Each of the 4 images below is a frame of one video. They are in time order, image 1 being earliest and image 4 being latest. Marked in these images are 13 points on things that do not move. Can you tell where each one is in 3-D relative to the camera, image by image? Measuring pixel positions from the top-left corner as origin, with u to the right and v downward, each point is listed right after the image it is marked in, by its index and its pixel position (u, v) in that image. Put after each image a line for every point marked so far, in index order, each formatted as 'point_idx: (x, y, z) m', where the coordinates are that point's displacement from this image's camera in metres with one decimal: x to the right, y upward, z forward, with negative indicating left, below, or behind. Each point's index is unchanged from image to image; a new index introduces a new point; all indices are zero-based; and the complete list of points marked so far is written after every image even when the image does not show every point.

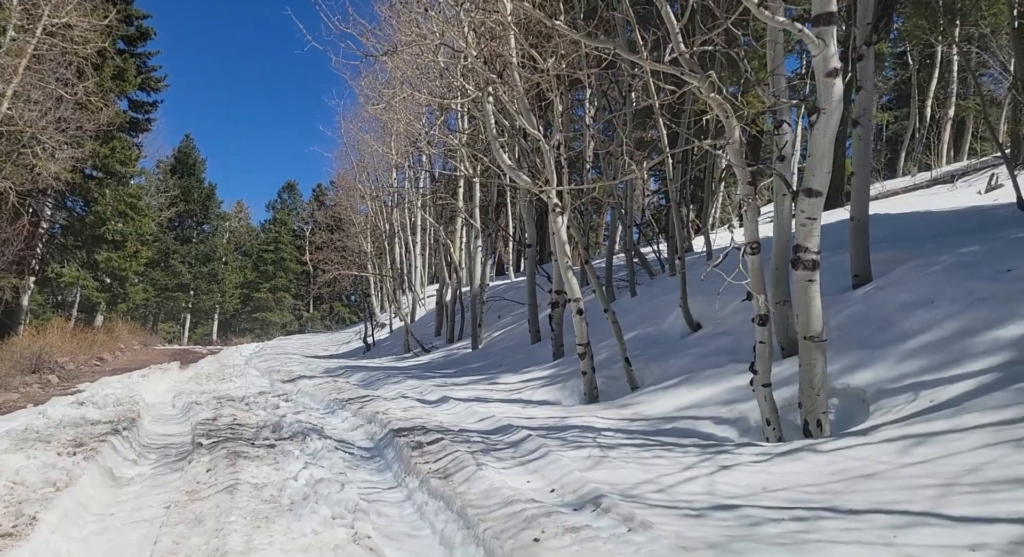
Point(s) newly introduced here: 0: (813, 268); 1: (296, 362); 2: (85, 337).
0: (+1.9, +0.1, +3.9) m
1: (-5.2, -2.0, +15.1) m
2: (-13.4, -1.8, +19.5) m
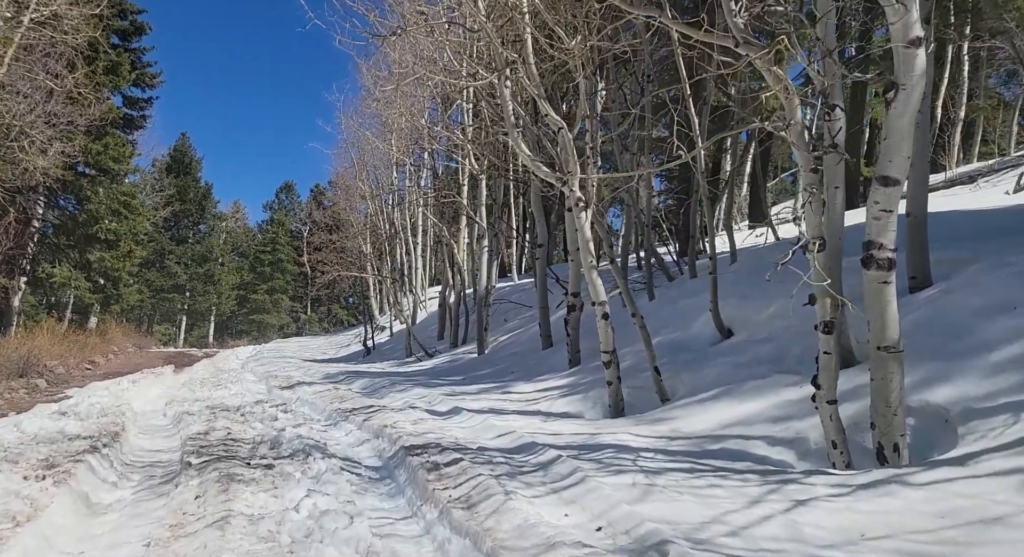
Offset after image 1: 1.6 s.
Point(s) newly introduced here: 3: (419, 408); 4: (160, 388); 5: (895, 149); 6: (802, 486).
0: (+2.1, +0.1, +3.4) m
1: (-5.1, -2.0, +14.6) m
2: (-13.3, -1.8, +18.9) m
3: (-1.0, -1.4, +6.7) m
4: (-6.5, -2.0, +11.5) m
5: (+2.1, +0.7, +3.4) m
6: (+1.5, -1.0, +3.1) m
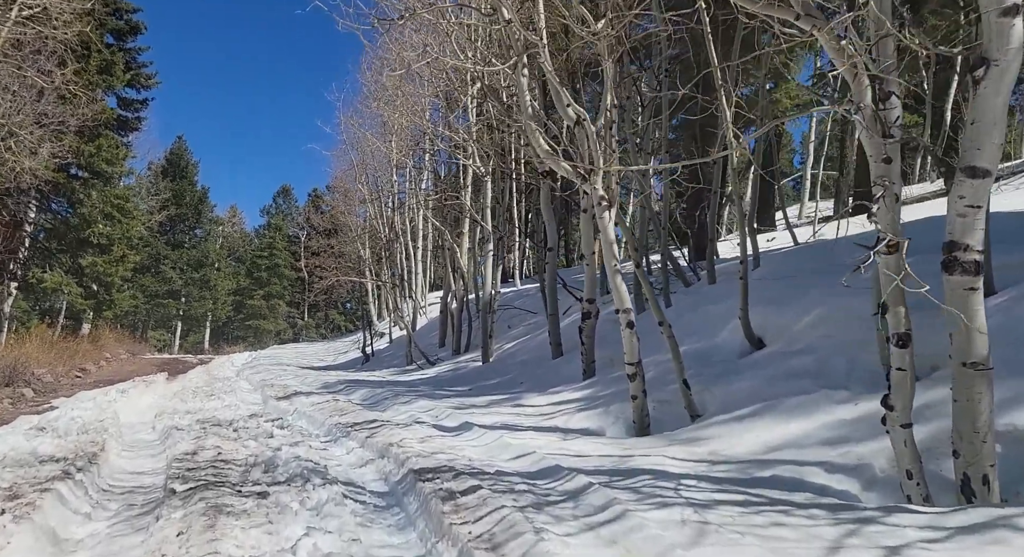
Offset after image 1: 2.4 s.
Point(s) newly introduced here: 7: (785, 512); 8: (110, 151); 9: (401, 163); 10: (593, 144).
0: (+2.2, 0.0, +3.0) m
1: (-5.0, -2.2, +14.1) m
2: (-13.2, -2.0, +18.4) m
3: (-0.9, -1.4, +6.2) m
4: (-6.4, -2.1, +11.0) m
5: (+2.2, +0.7, +2.9) m
6: (+1.6, -1.1, +2.7) m
7: (+1.3, -1.1, +3.0) m
8: (-12.6, +4.0, +19.5) m
9: (-2.8, +2.9, +15.9) m
10: (+0.7, +1.1, +5.4) m
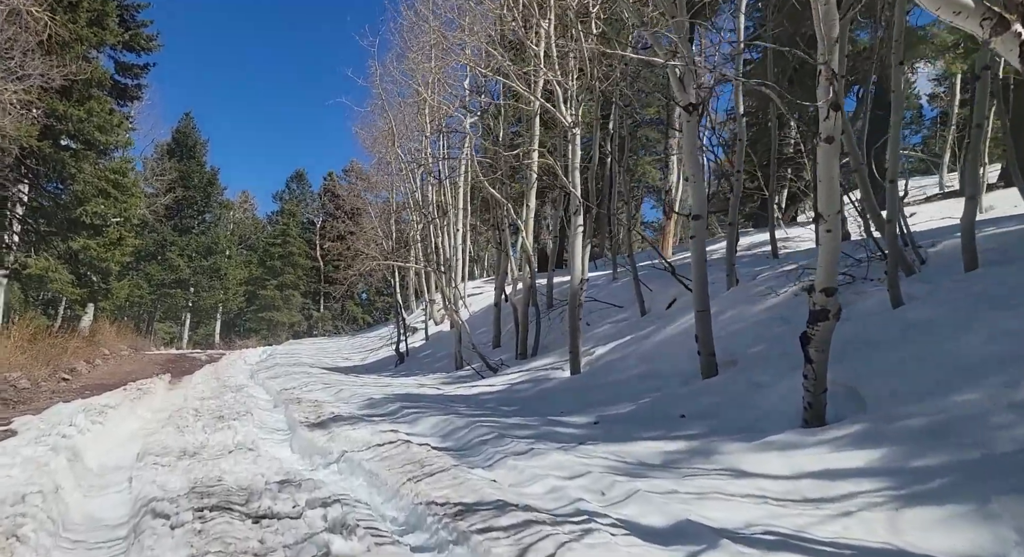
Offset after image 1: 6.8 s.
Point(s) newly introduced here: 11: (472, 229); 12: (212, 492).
0: (+3.5, +0.1, +0.1) m
1: (-3.5, -1.9, +11.3) m
2: (-11.6, -1.6, +15.8) m
3: (+0.5, -1.3, +3.4) m
4: (-4.9, -1.9, +8.2) m
5: (+3.5, +0.8, 0.0) m
6: (+2.9, -1.0, -0.2) m
7: (+2.6, -1.0, +0.2) m
8: (-11.0, +4.3, +16.7) m
9: (-1.3, +3.2, +13.0) m
10: (+2.0, +1.3, +2.5) m
11: (-1.1, +1.4, +18.0) m
12: (-2.0, -1.4, +4.2) m
